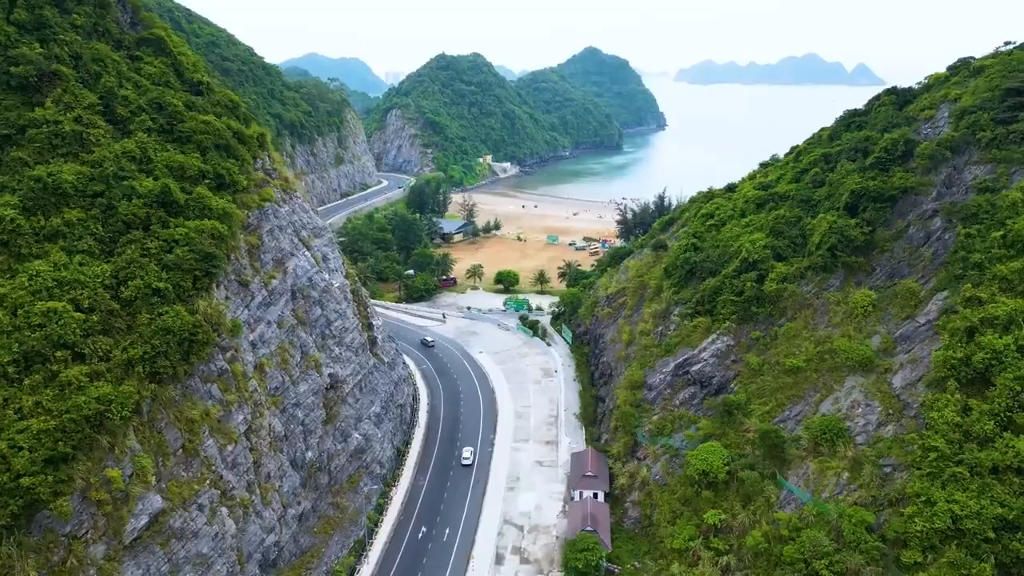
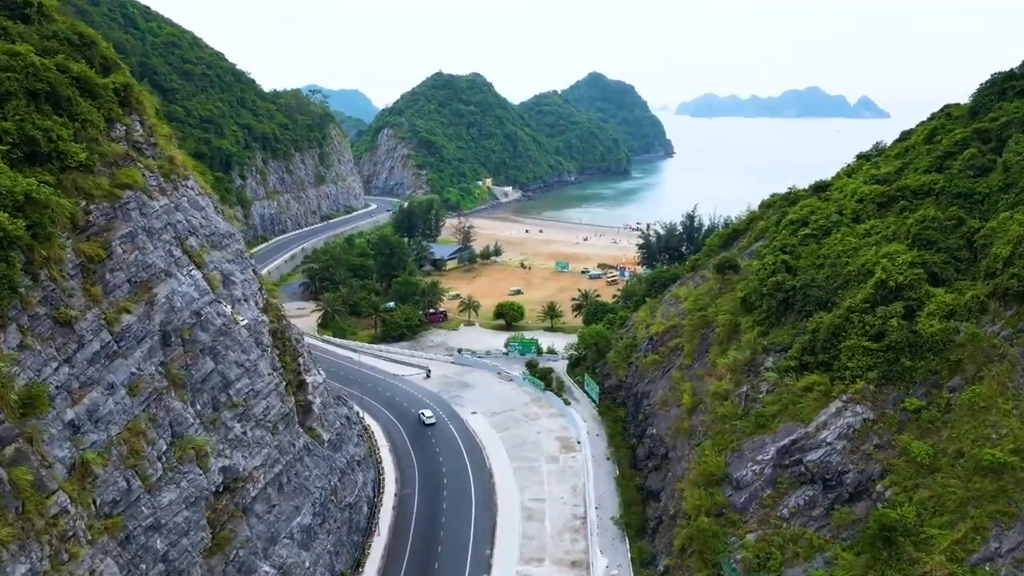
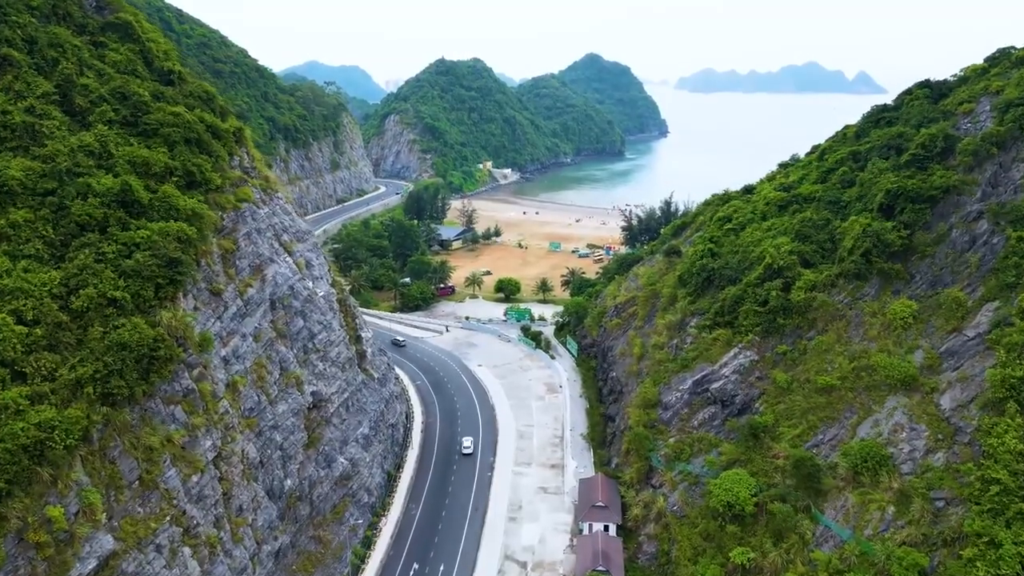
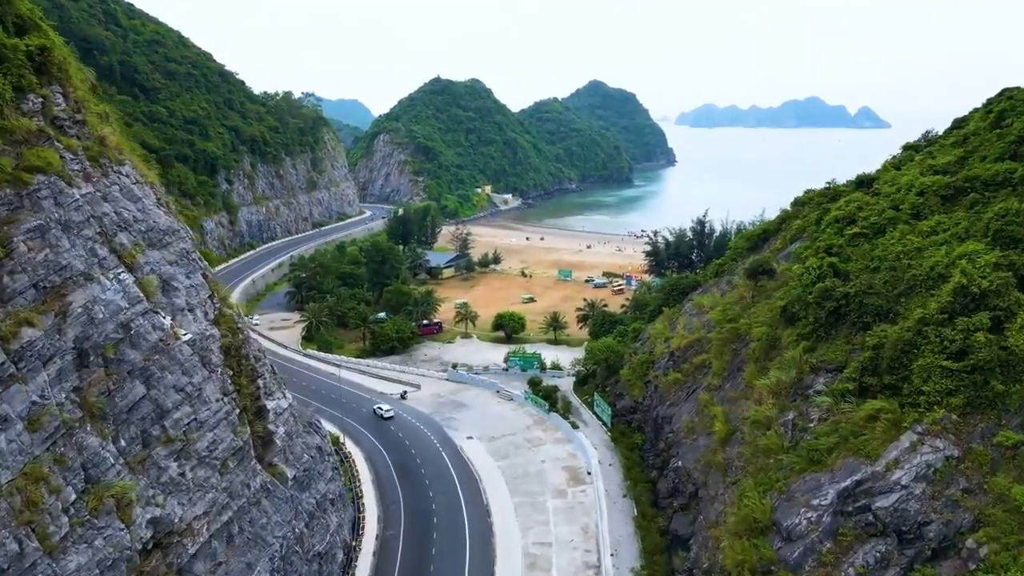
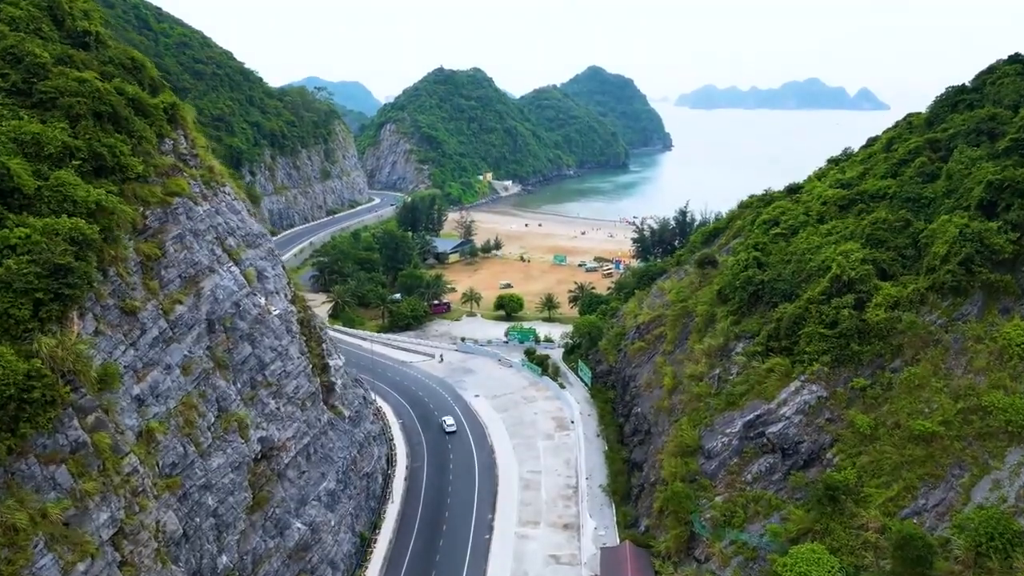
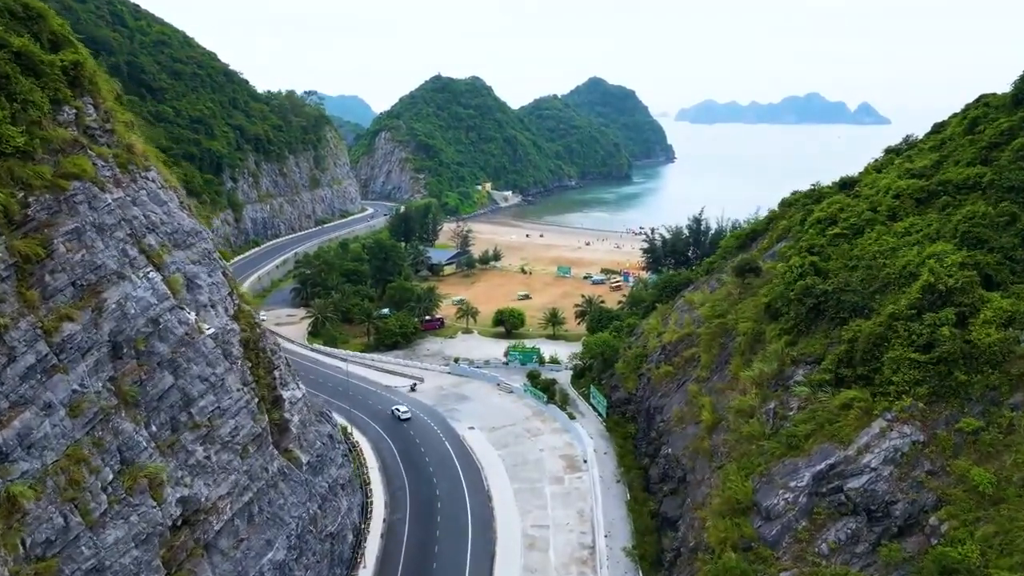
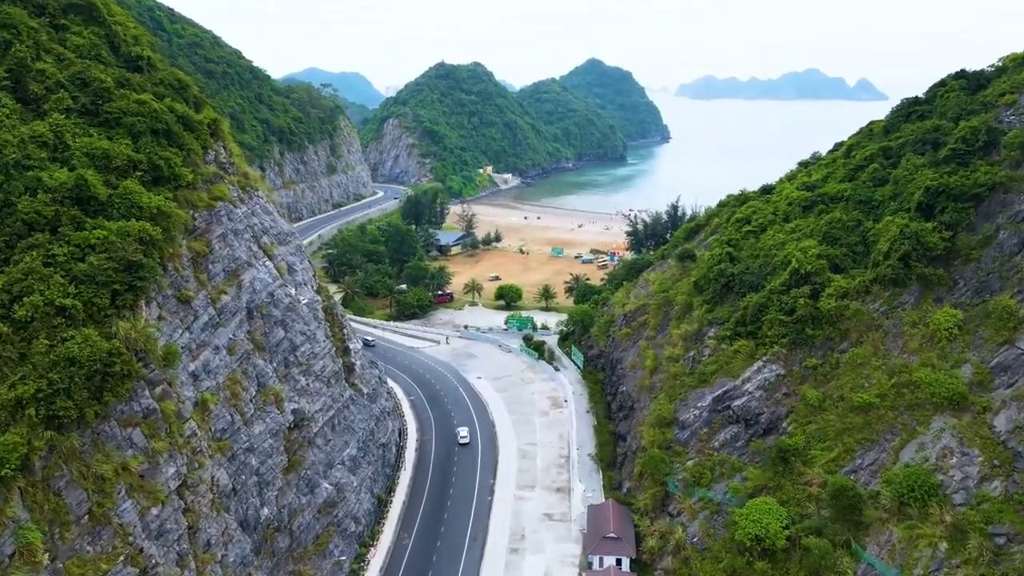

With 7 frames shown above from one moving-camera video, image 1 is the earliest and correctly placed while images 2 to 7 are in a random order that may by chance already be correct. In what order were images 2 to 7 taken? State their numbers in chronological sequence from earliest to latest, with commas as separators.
3, 7, 5, 2, 6, 4
